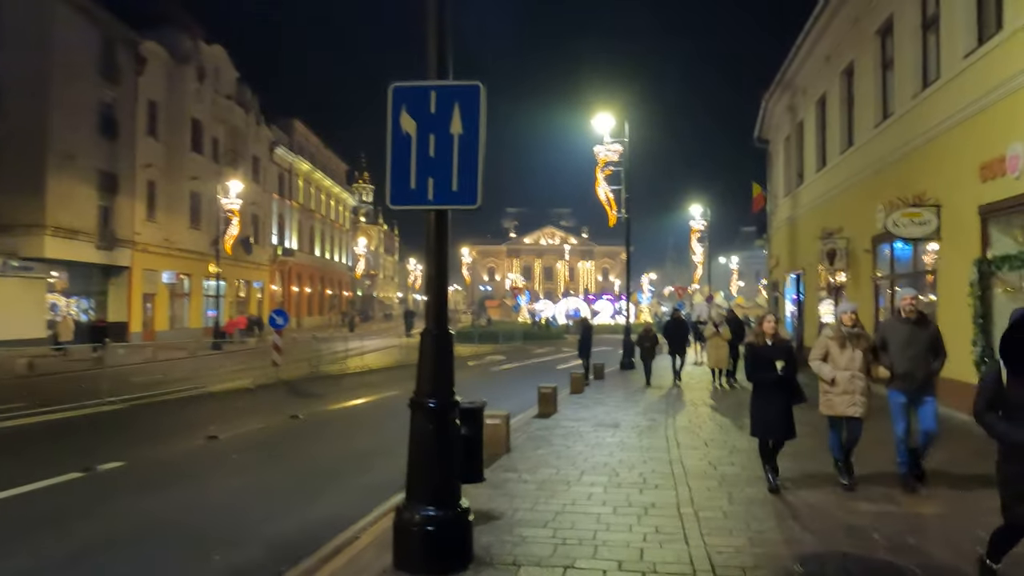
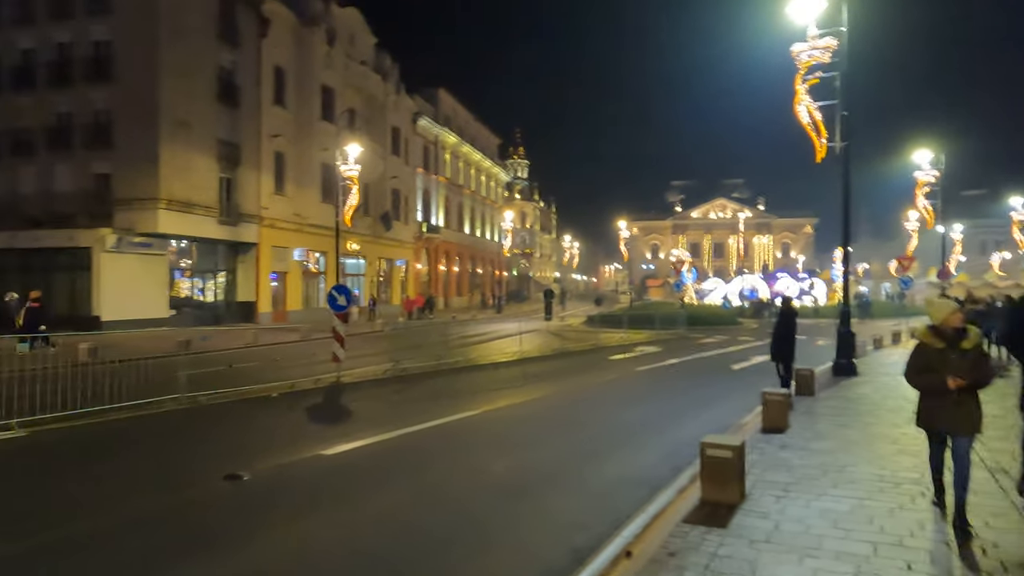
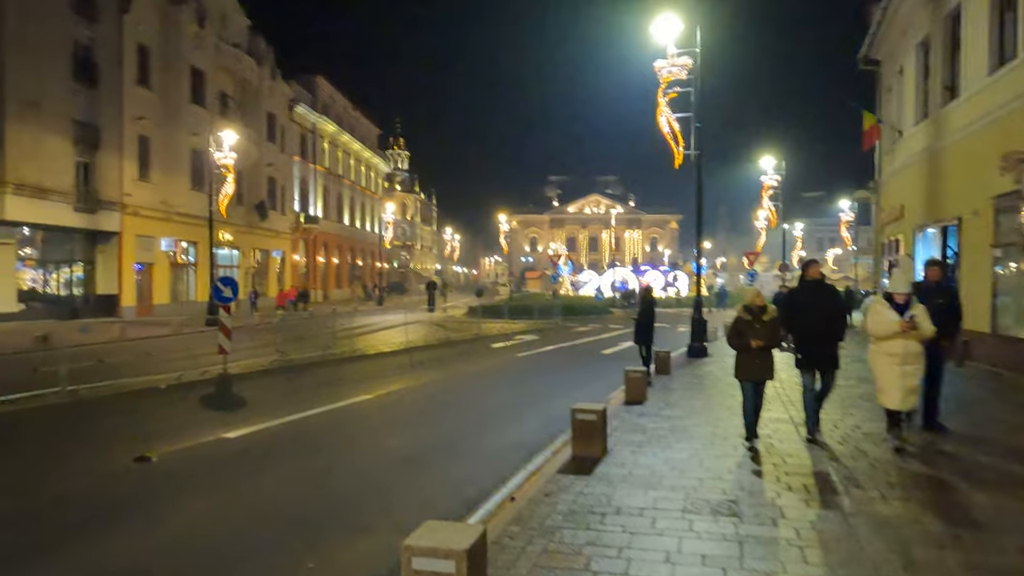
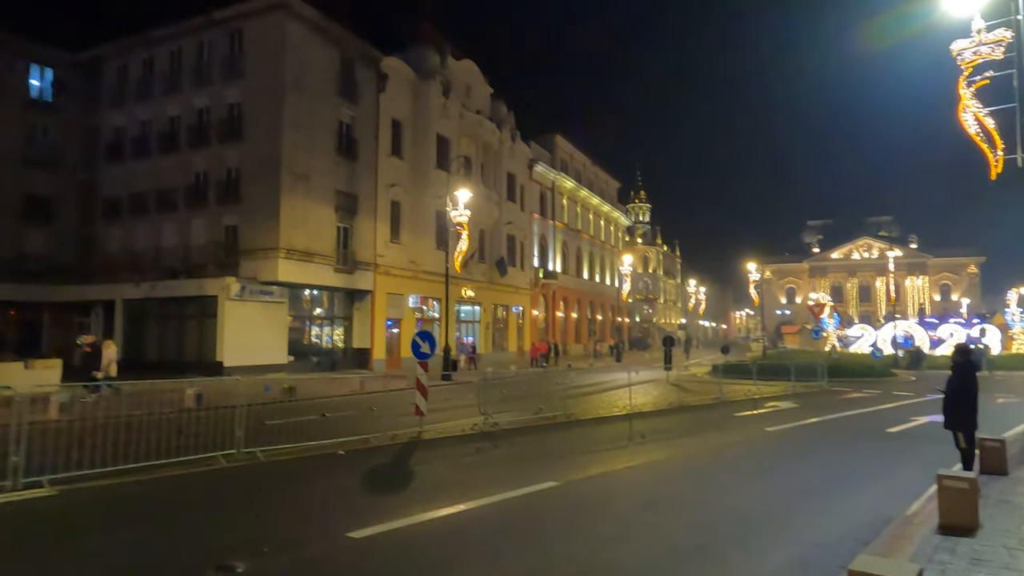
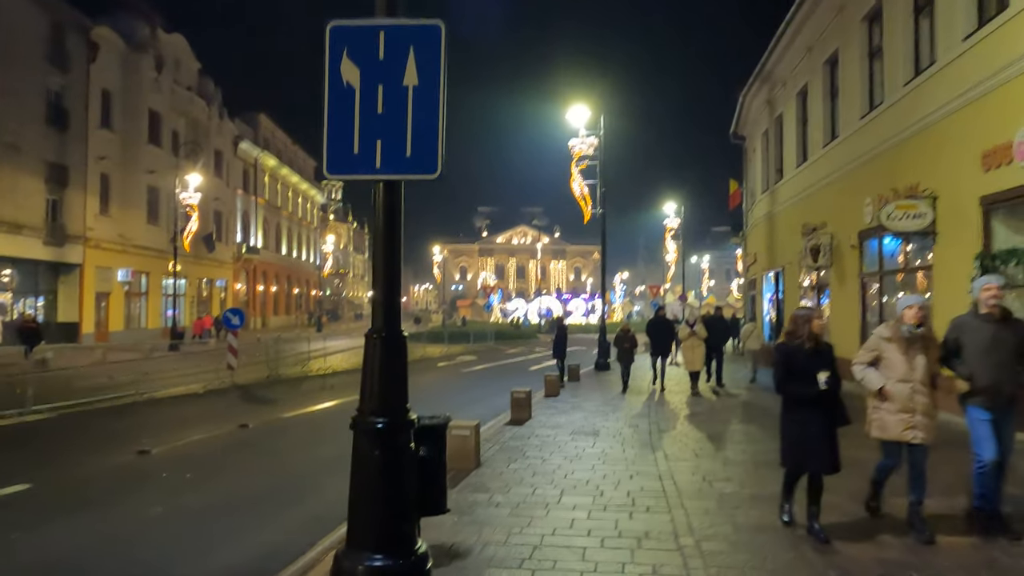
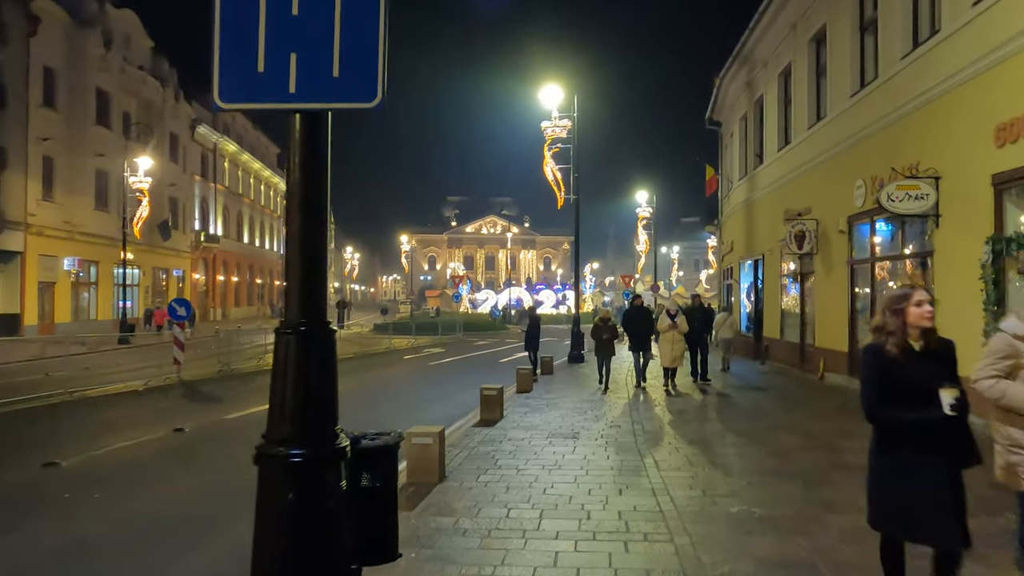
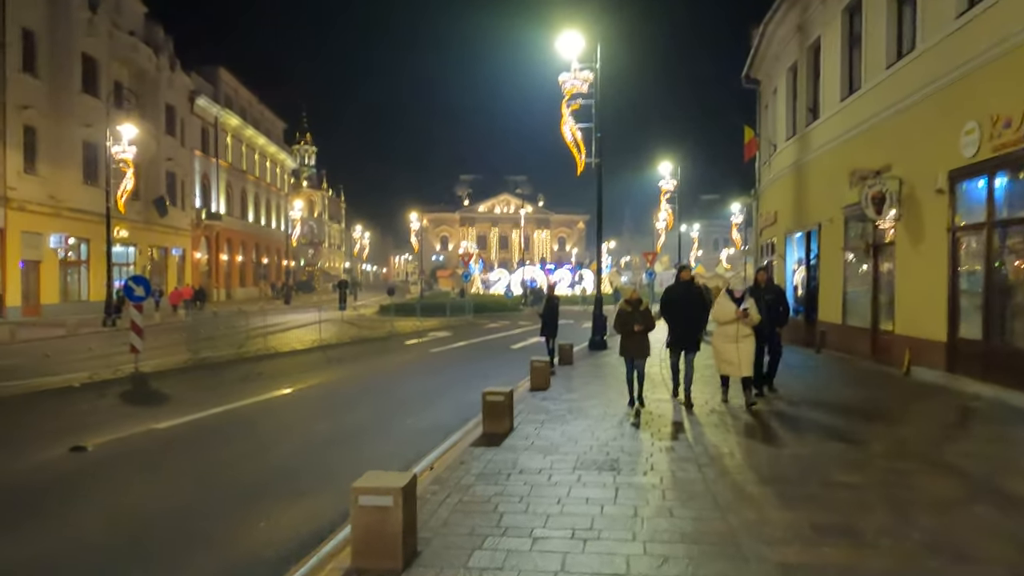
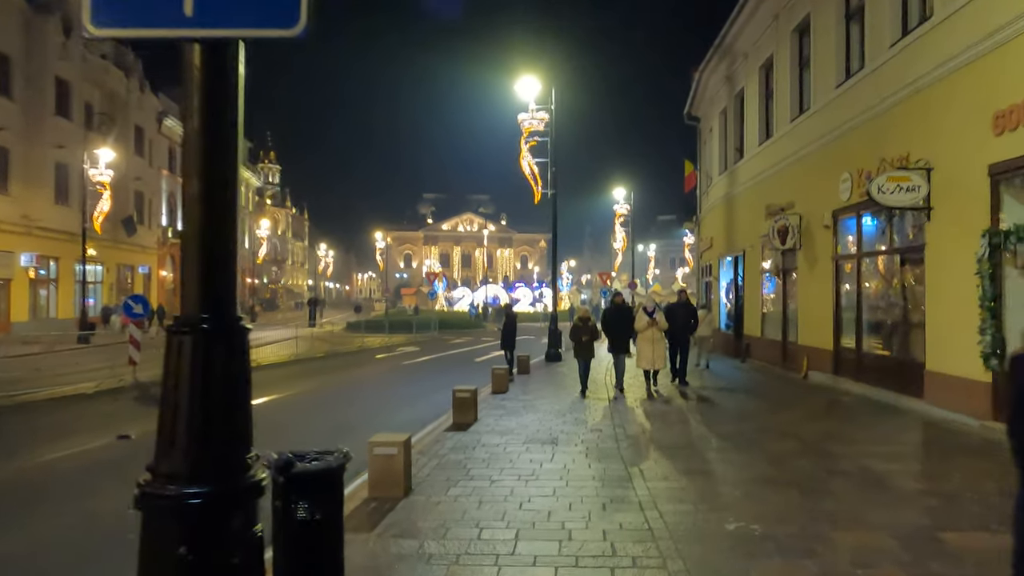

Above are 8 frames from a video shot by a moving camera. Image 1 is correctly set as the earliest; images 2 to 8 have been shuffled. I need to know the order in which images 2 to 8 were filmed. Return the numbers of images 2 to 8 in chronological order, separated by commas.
5, 6, 8, 7, 3, 2, 4
